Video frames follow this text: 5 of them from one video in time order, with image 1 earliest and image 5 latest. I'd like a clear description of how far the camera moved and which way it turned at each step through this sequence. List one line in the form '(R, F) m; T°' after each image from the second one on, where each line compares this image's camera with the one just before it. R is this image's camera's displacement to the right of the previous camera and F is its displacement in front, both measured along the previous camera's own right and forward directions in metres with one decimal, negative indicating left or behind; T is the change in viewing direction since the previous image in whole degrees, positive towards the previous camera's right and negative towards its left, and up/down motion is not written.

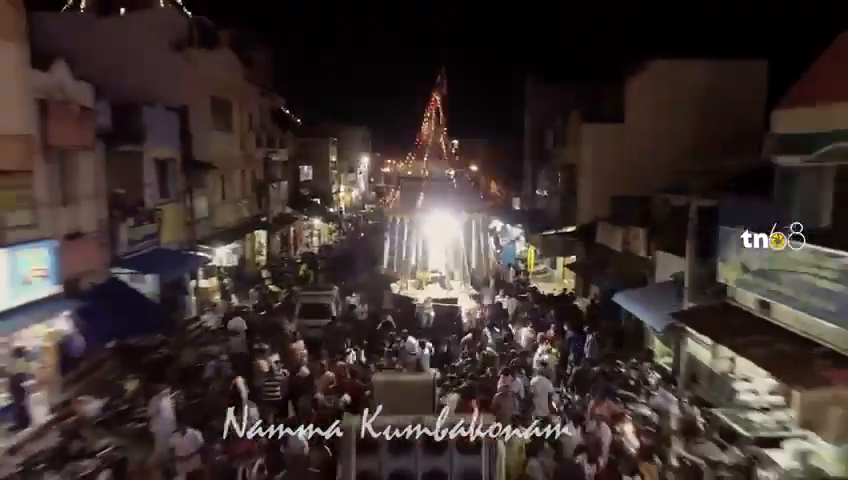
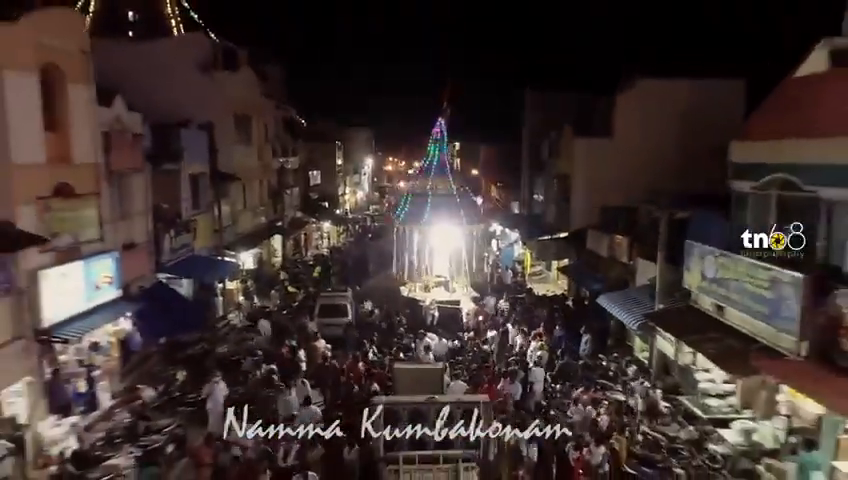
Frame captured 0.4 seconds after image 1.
(-0.1, -1.5) m; 0°
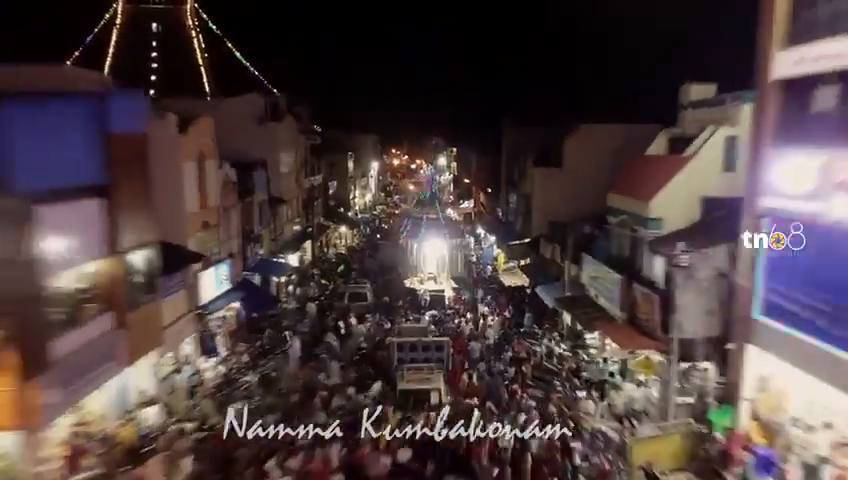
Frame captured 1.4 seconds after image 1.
(+0.2, -6.1) m; 0°
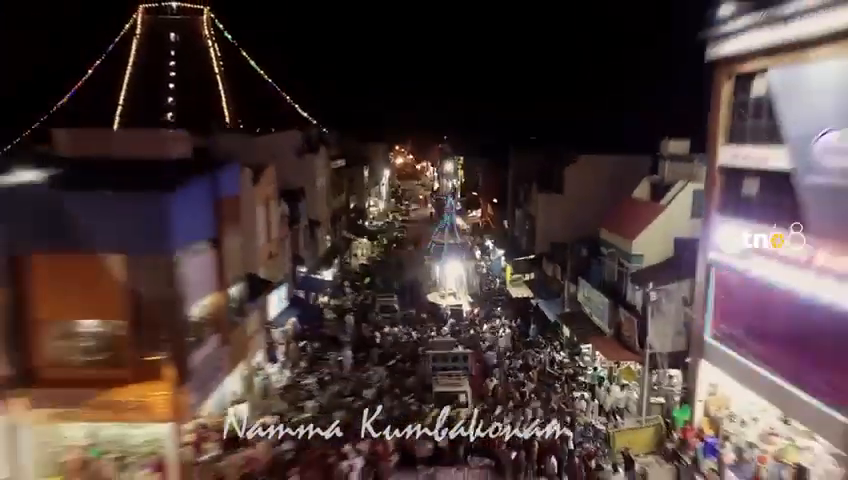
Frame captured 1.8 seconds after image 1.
(-0.7, -3.3) m; 0°
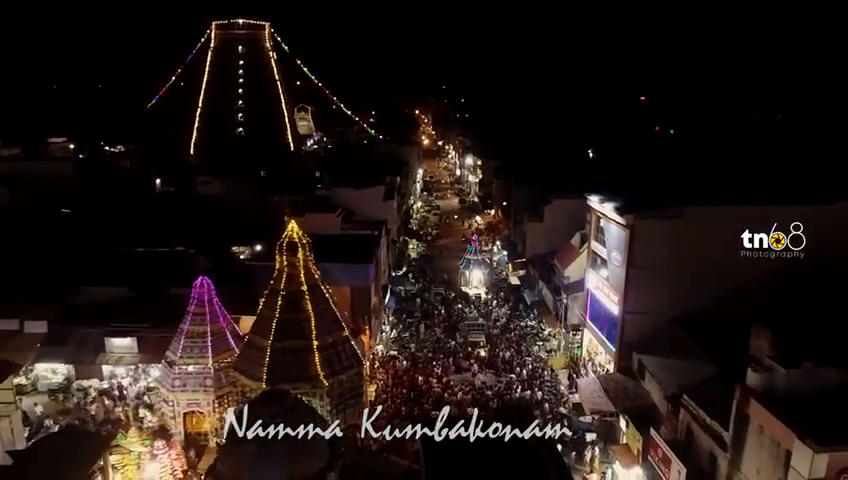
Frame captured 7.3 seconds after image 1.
(-1.4, -17.3) m; -1°
